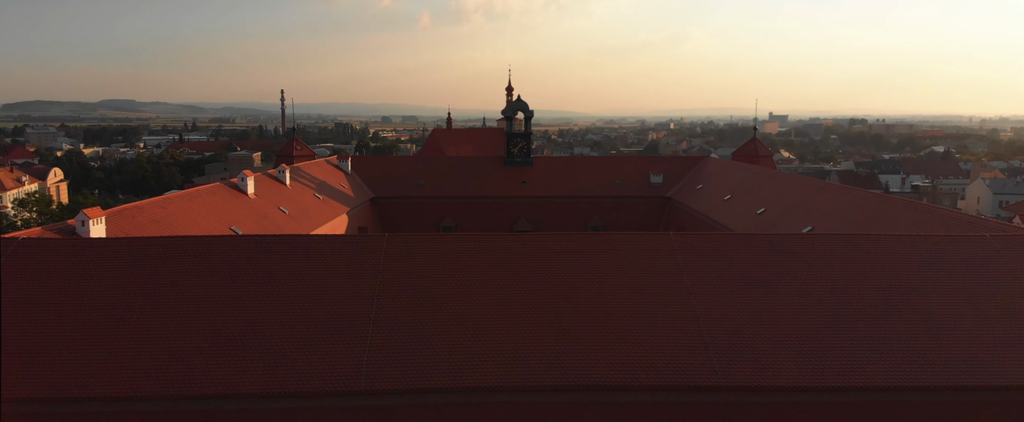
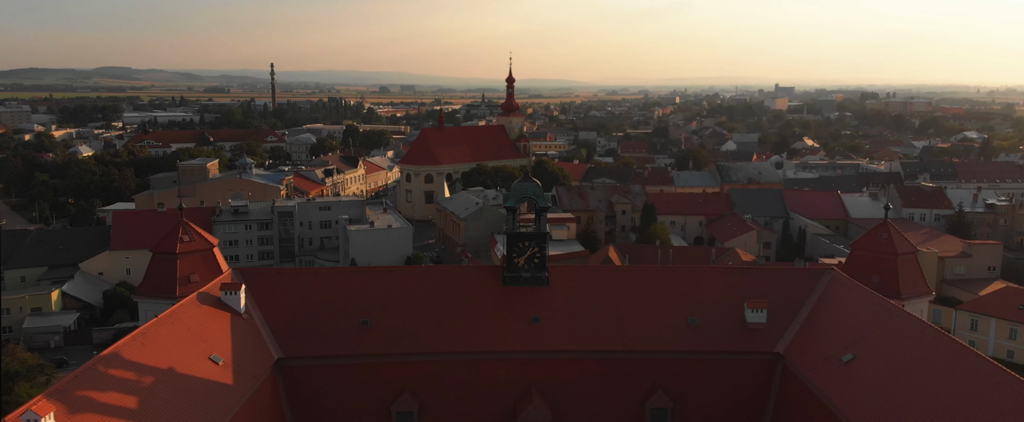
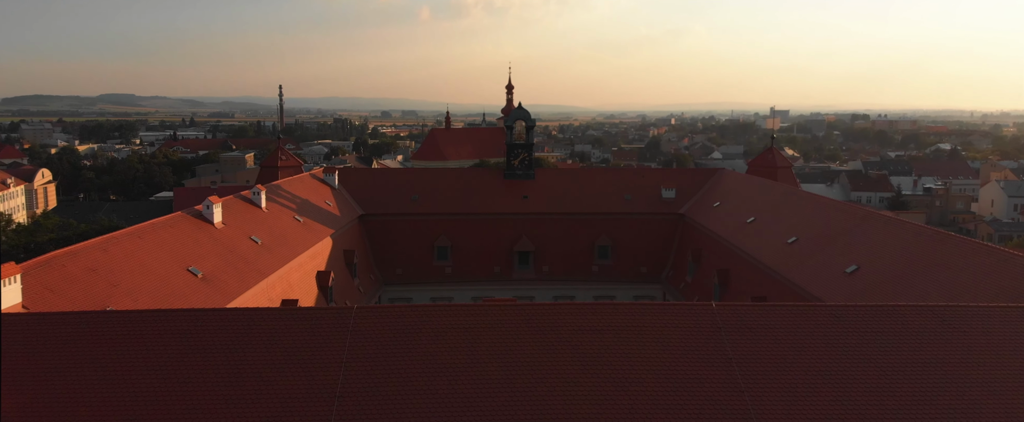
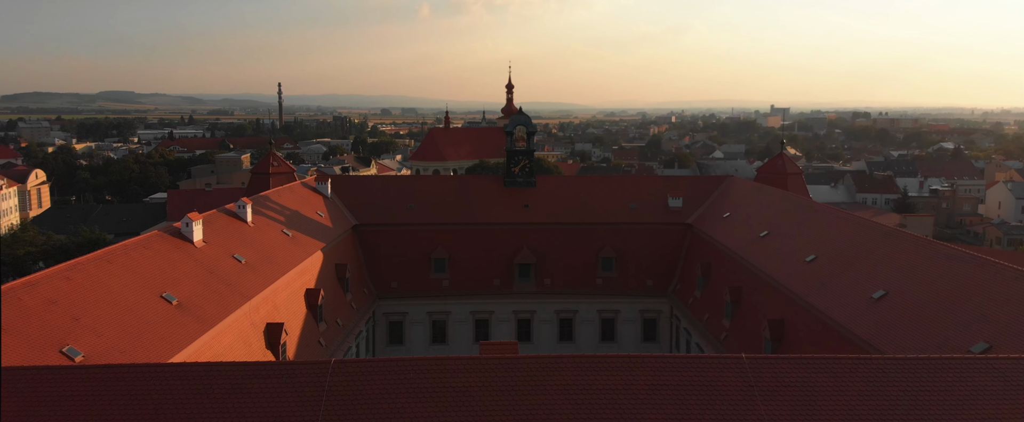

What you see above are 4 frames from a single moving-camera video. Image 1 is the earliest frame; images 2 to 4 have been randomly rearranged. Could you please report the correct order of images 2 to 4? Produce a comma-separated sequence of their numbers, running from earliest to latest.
3, 4, 2
